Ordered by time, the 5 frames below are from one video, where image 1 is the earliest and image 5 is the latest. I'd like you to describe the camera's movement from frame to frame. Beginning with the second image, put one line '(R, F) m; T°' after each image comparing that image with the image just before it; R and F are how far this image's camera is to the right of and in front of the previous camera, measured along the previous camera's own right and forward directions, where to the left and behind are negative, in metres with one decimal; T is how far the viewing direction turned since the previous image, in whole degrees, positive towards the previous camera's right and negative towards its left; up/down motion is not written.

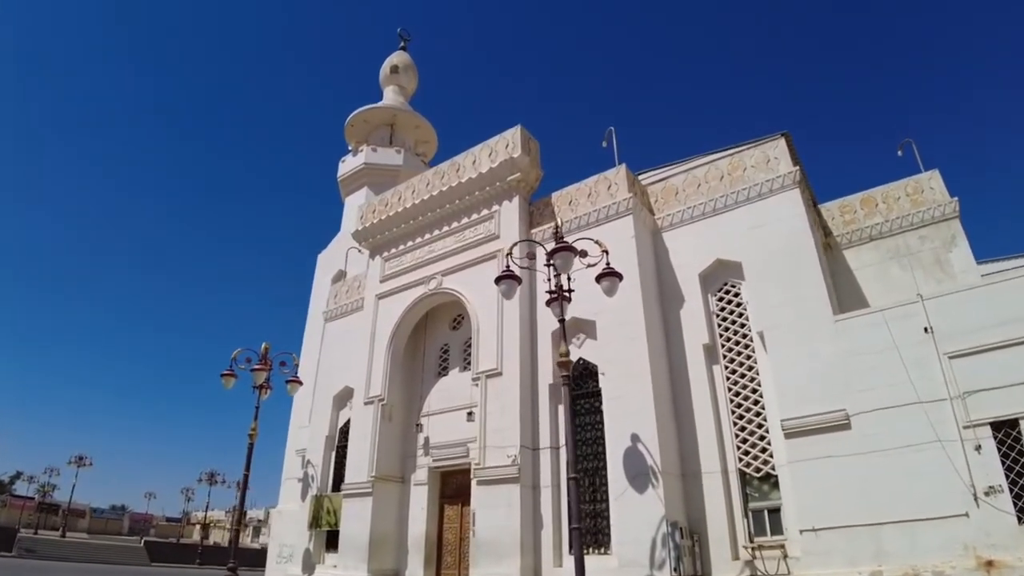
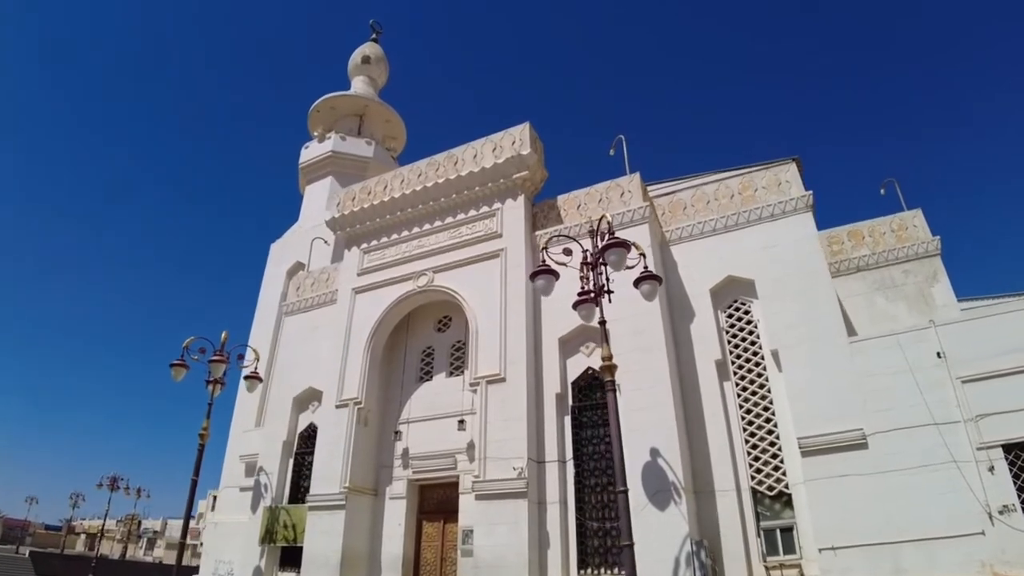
(-1.5, +0.6) m; +9°
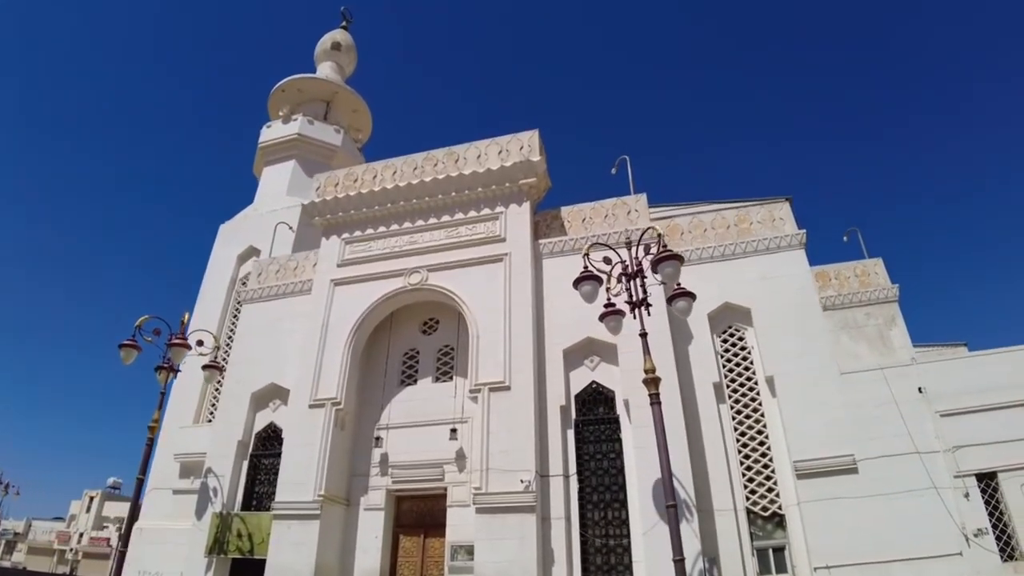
(-1.6, +0.4) m; +10°
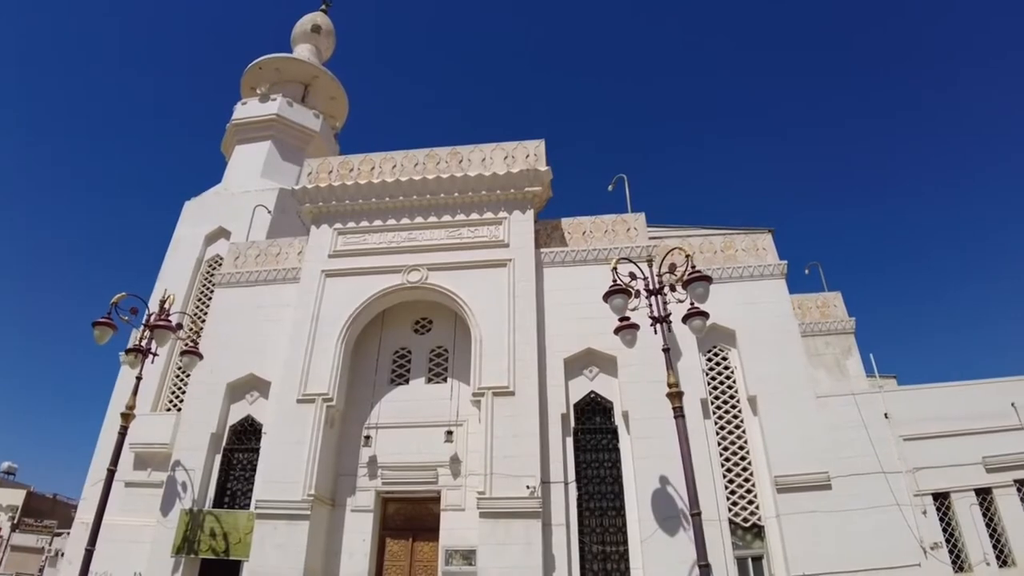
(-1.3, +0.1) m; +8°
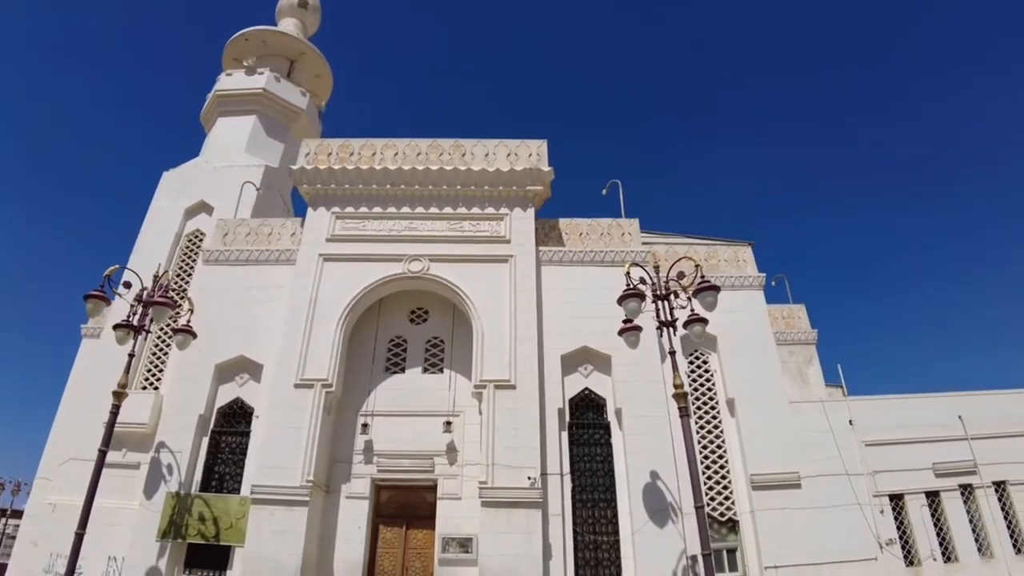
(-1.0, -0.1) m; +6°
